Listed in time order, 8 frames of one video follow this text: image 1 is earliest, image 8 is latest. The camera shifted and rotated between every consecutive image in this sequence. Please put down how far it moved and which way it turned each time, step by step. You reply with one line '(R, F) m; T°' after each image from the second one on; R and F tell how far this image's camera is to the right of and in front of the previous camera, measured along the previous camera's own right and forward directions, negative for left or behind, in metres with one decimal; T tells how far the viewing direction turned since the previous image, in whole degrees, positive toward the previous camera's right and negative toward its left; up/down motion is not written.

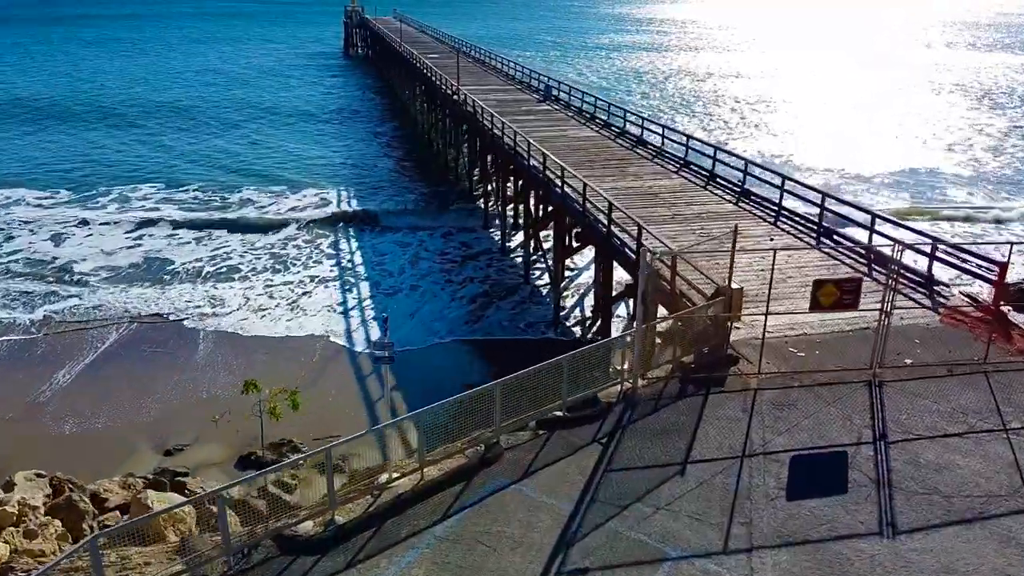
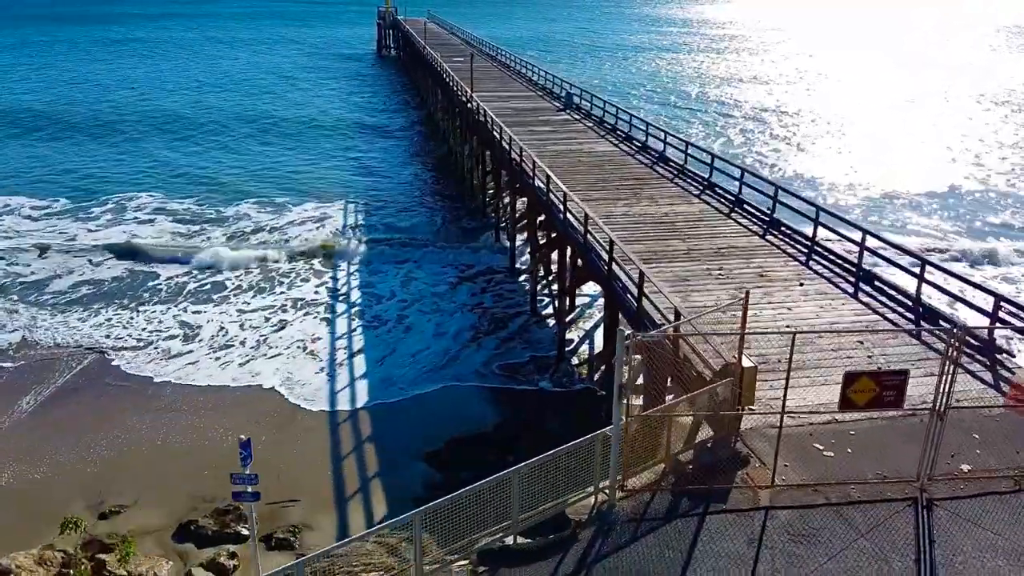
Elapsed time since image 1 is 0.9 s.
(+0.7, +1.7) m; -2°
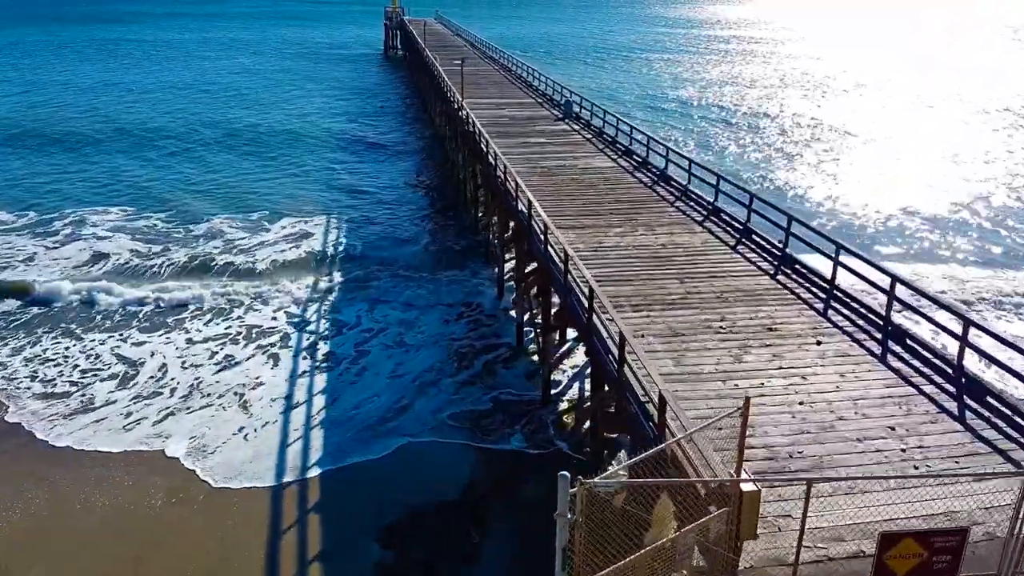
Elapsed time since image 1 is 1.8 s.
(+0.6, +1.8) m; -1°
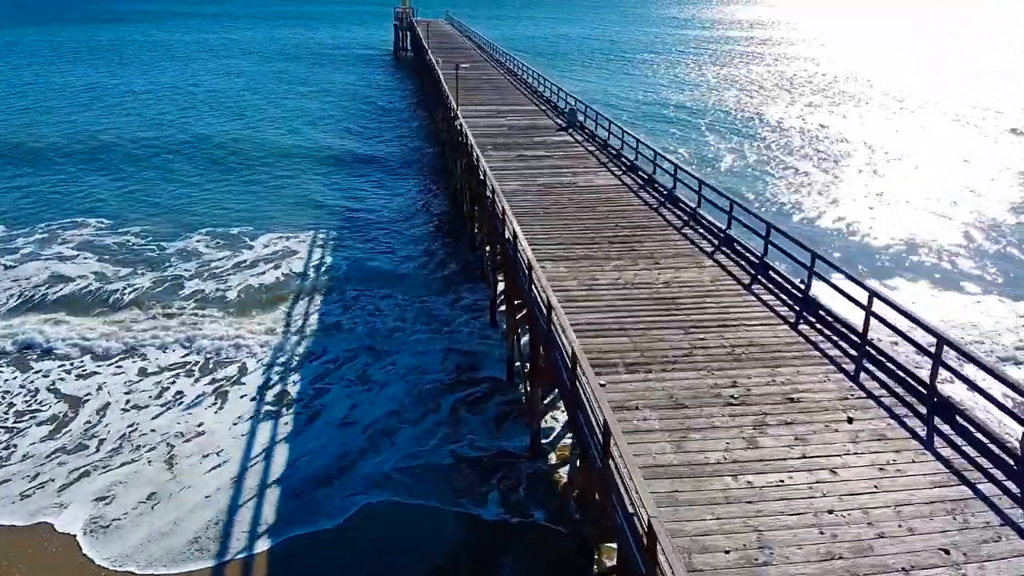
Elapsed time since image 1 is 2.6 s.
(+0.4, +1.6) m; -1°
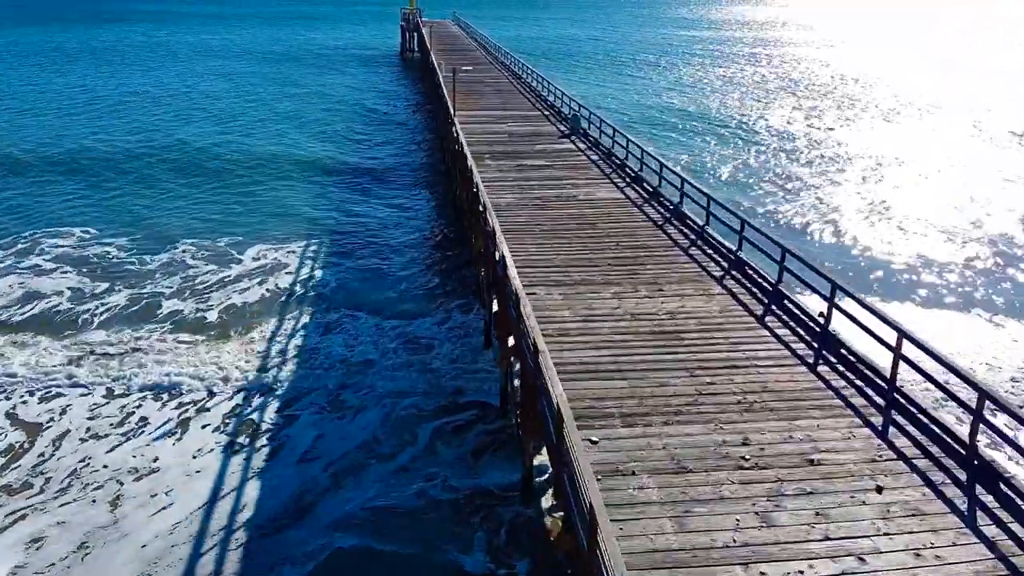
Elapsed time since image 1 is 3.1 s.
(+0.3, +1.0) m; -1°
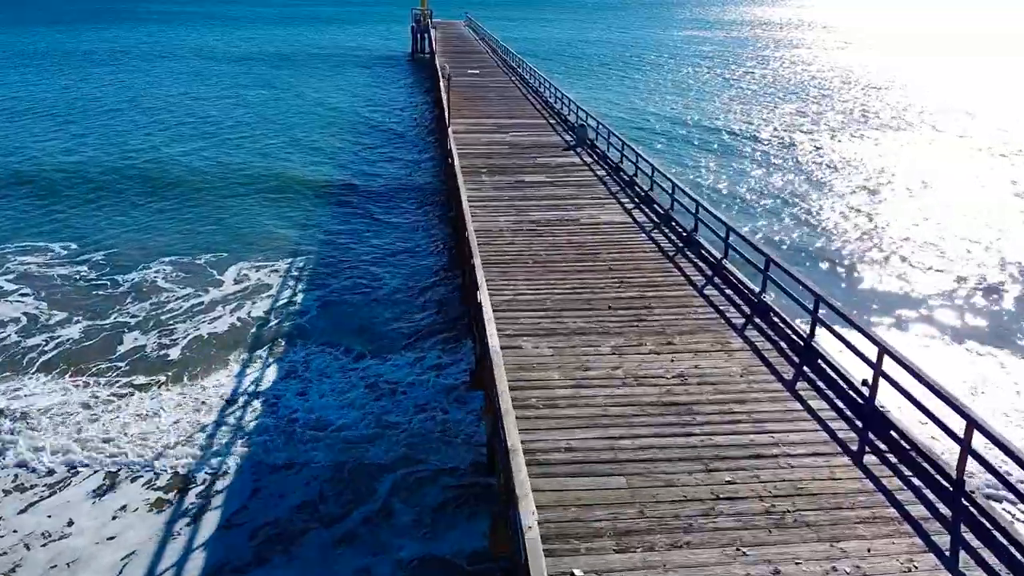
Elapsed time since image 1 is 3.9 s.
(+0.4, +1.7) m; -1°
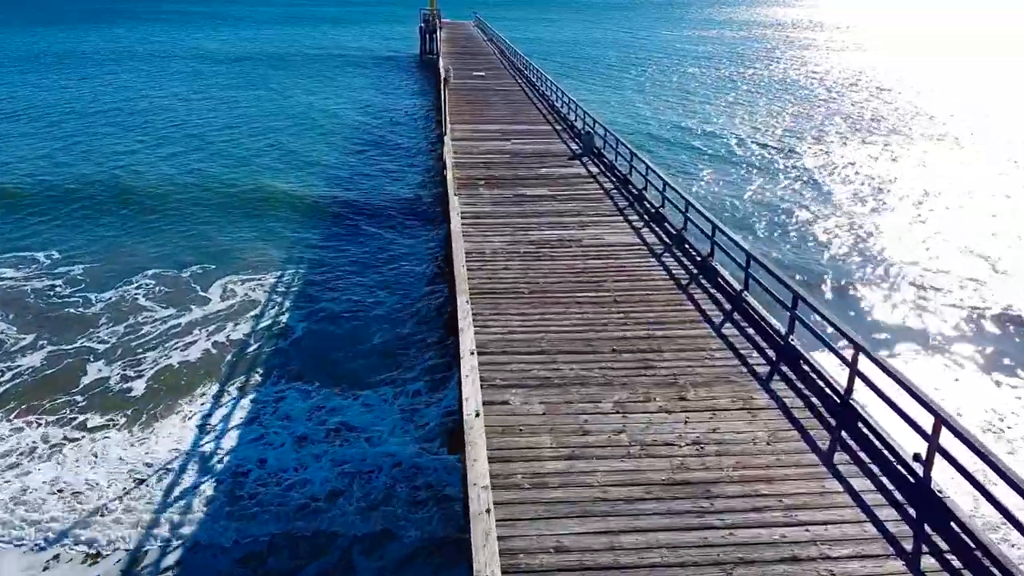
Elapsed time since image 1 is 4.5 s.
(+0.2, +1.3) m; -1°
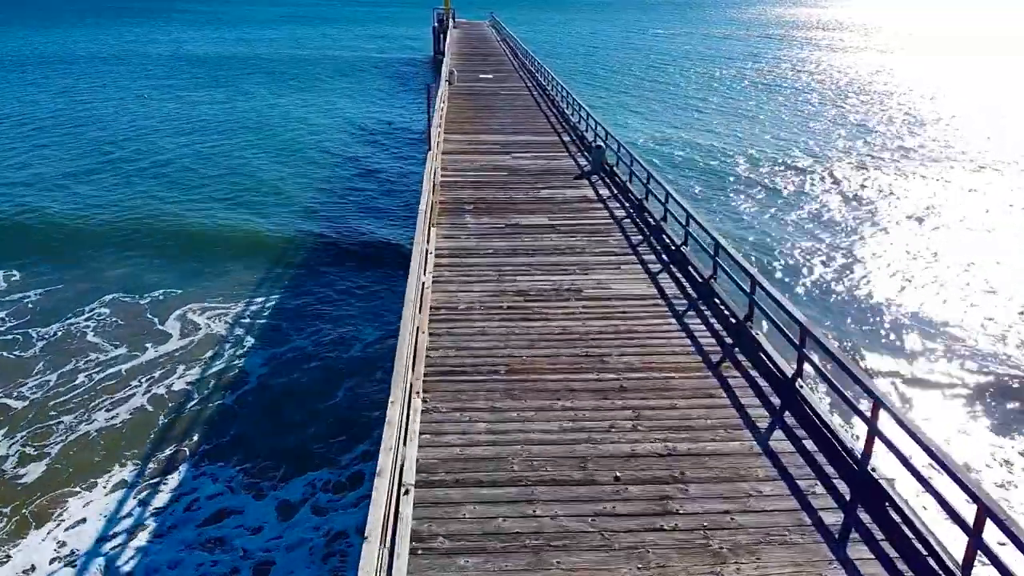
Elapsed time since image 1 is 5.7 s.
(+0.5, +2.7) m; -1°
